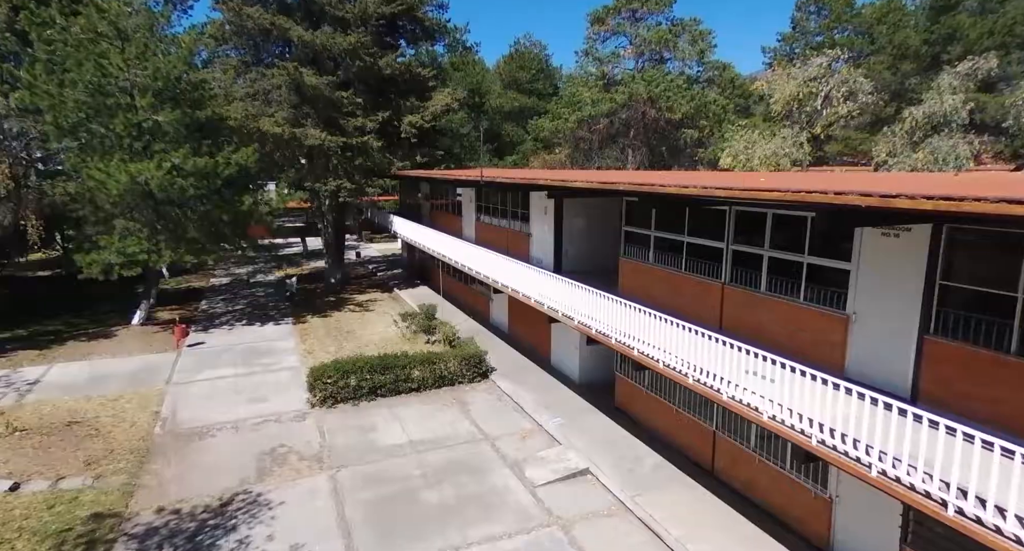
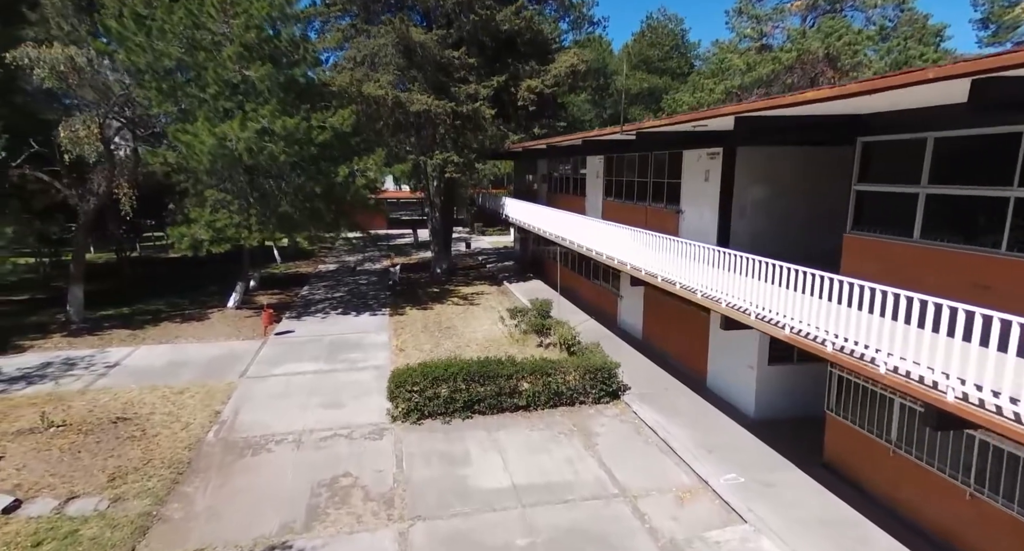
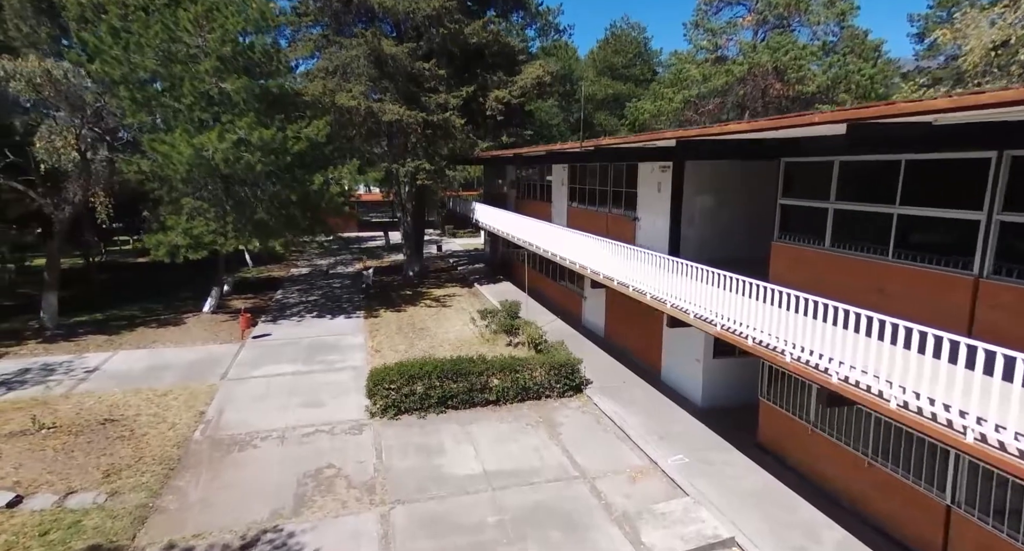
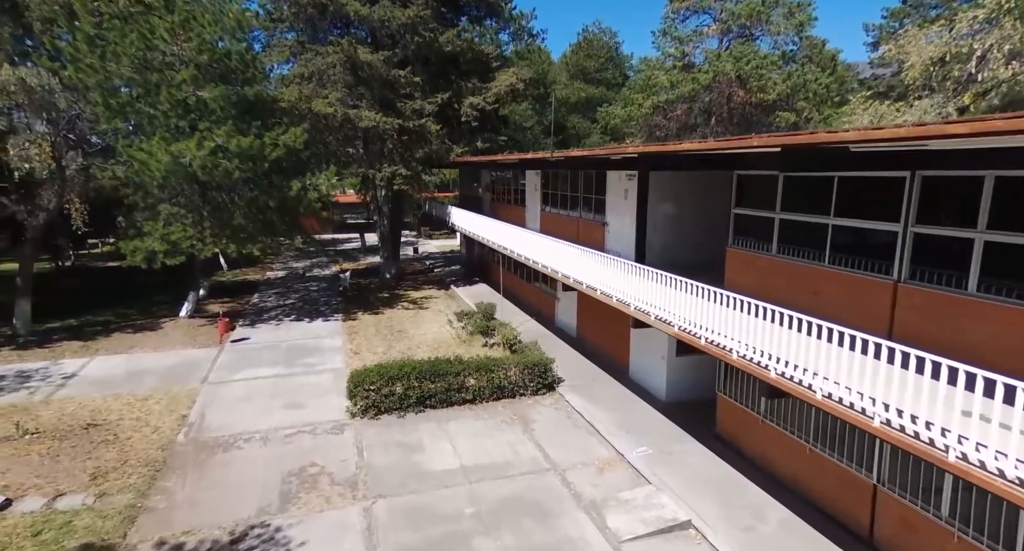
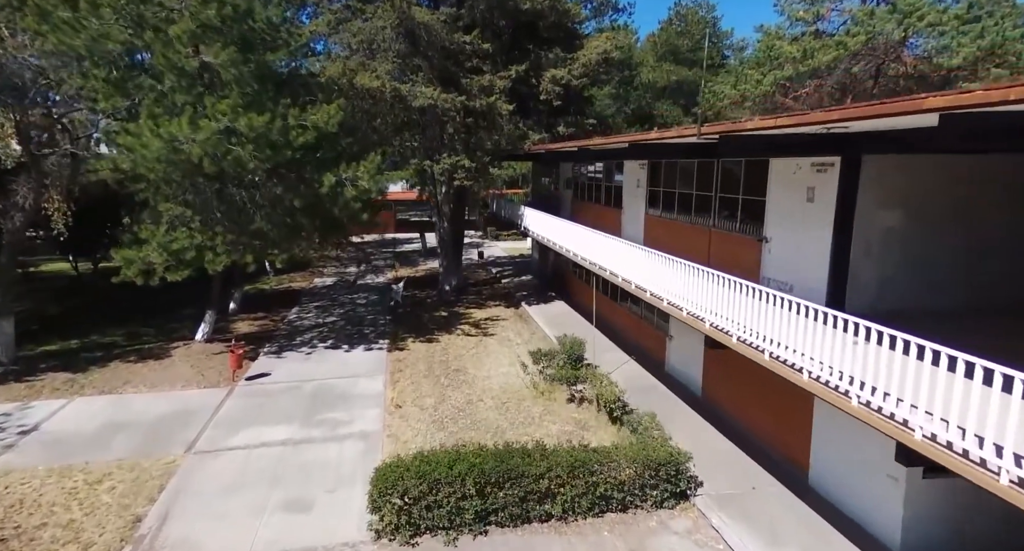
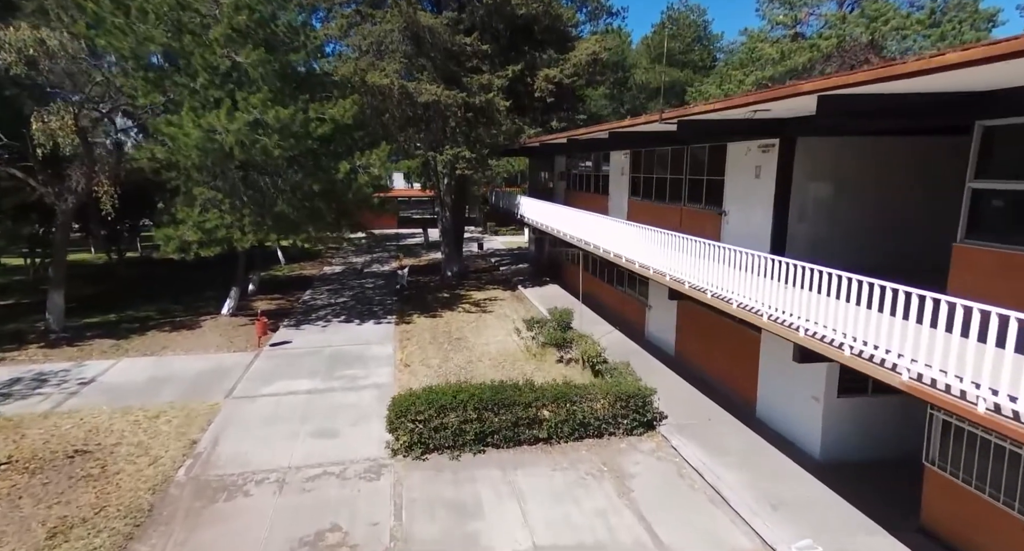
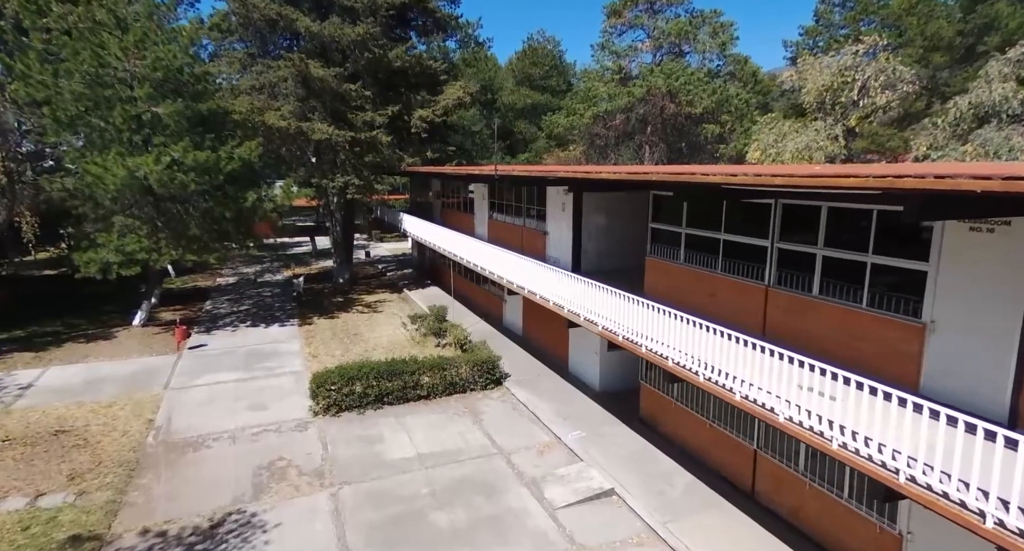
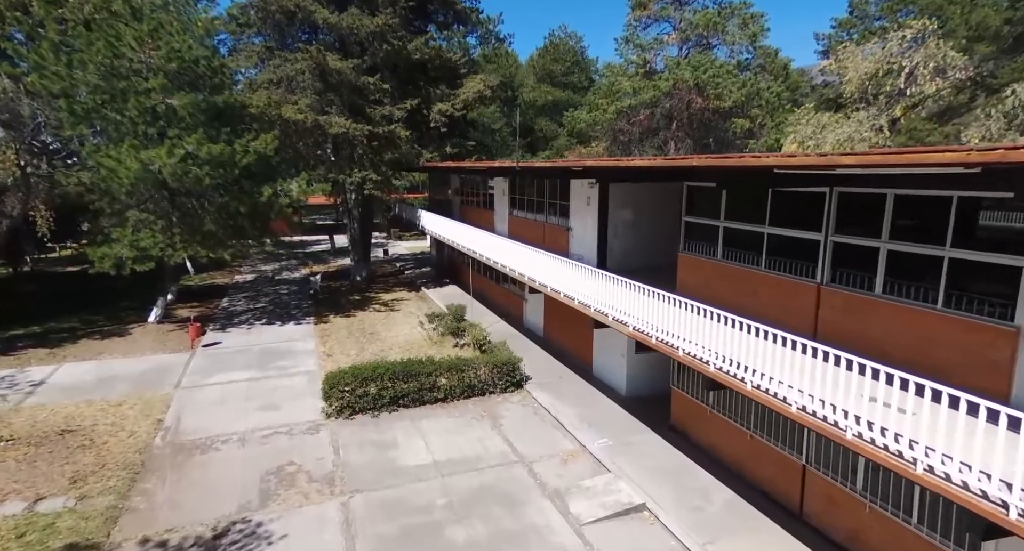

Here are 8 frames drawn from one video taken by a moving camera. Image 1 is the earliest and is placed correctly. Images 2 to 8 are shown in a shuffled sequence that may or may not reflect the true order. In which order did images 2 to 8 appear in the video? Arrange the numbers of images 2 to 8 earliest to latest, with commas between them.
7, 8, 4, 3, 2, 6, 5
